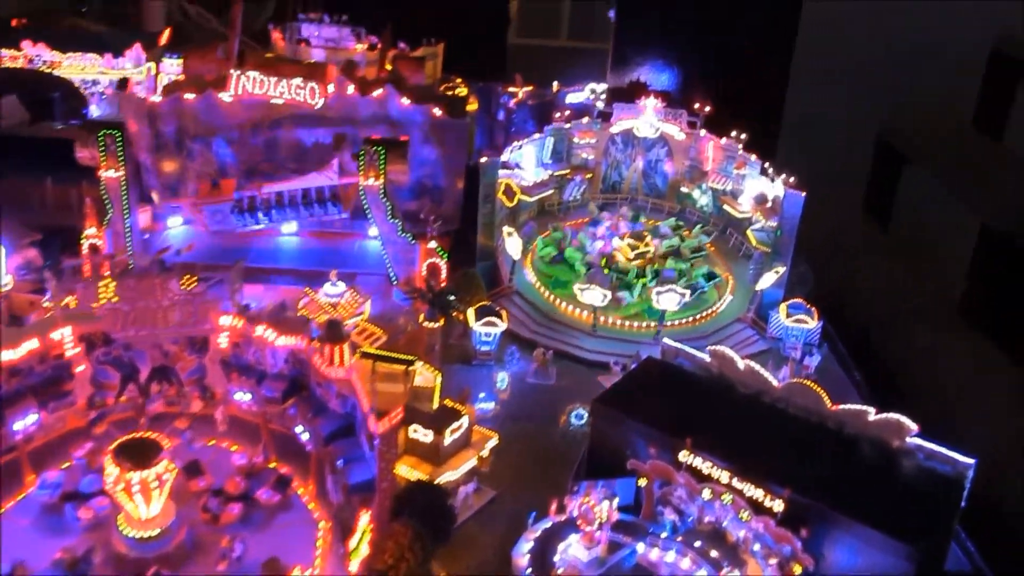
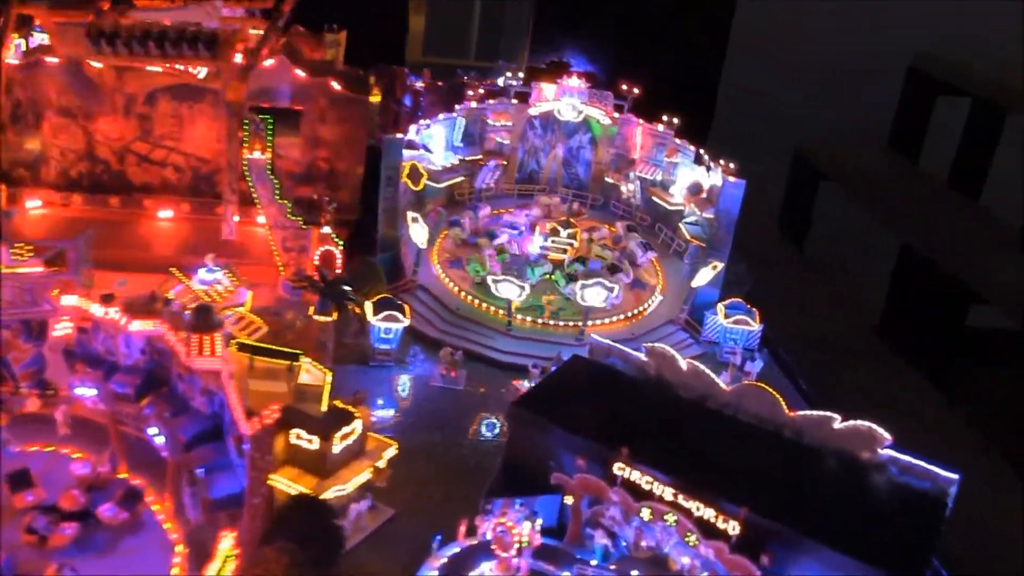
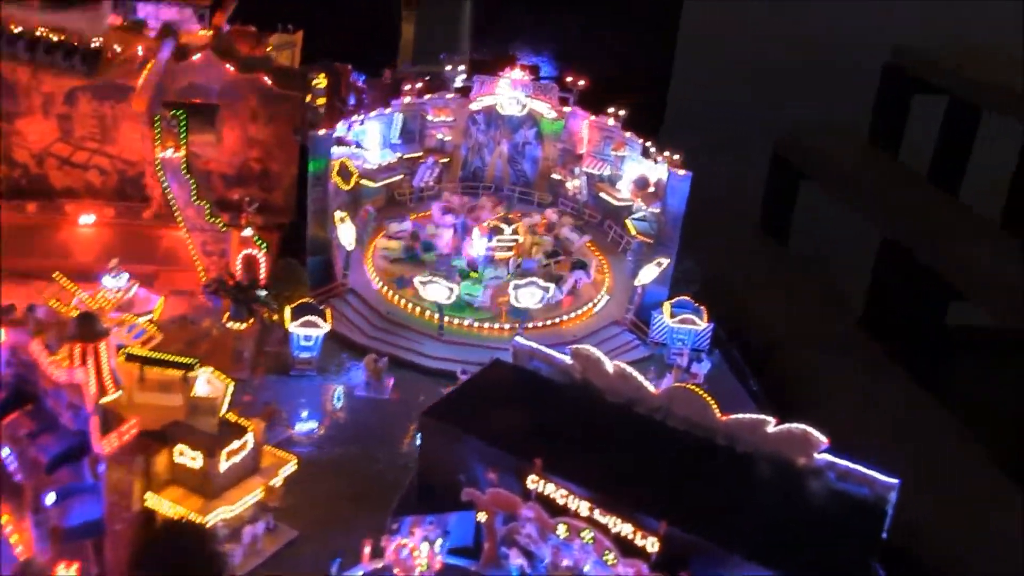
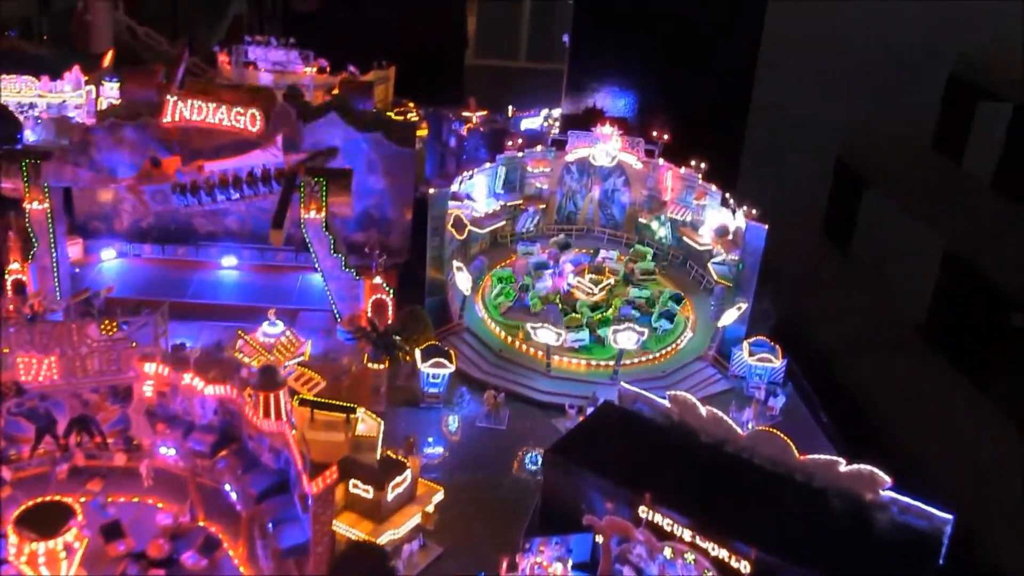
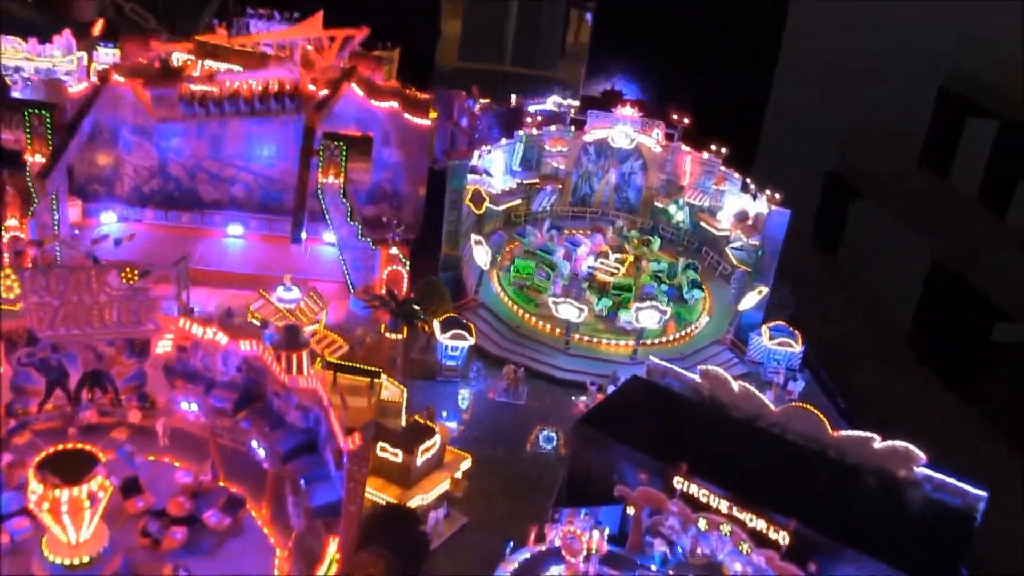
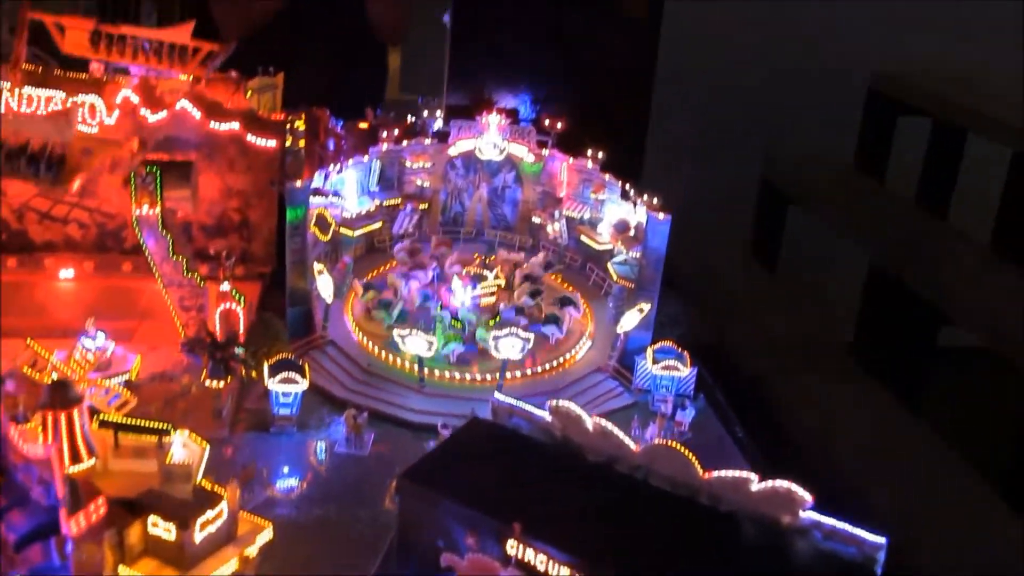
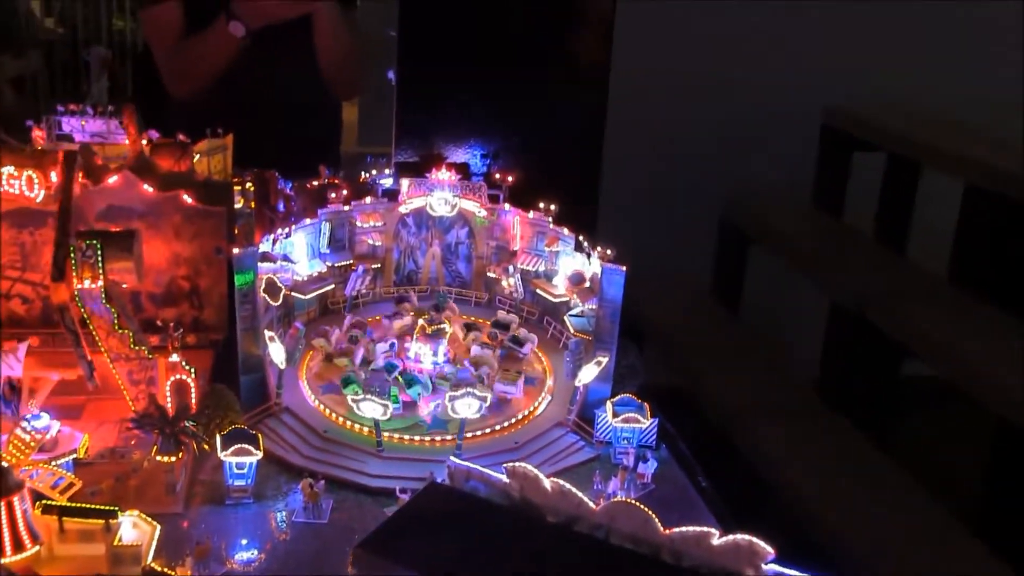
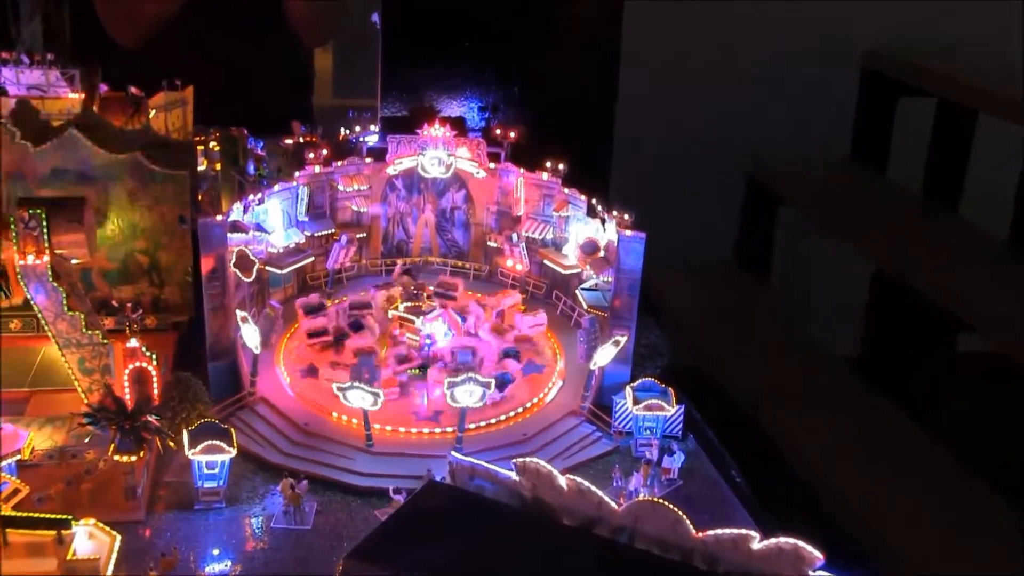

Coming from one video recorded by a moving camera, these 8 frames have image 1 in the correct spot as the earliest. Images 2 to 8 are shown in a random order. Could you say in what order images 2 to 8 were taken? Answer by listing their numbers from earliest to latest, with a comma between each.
4, 5, 2, 3, 6, 7, 8
